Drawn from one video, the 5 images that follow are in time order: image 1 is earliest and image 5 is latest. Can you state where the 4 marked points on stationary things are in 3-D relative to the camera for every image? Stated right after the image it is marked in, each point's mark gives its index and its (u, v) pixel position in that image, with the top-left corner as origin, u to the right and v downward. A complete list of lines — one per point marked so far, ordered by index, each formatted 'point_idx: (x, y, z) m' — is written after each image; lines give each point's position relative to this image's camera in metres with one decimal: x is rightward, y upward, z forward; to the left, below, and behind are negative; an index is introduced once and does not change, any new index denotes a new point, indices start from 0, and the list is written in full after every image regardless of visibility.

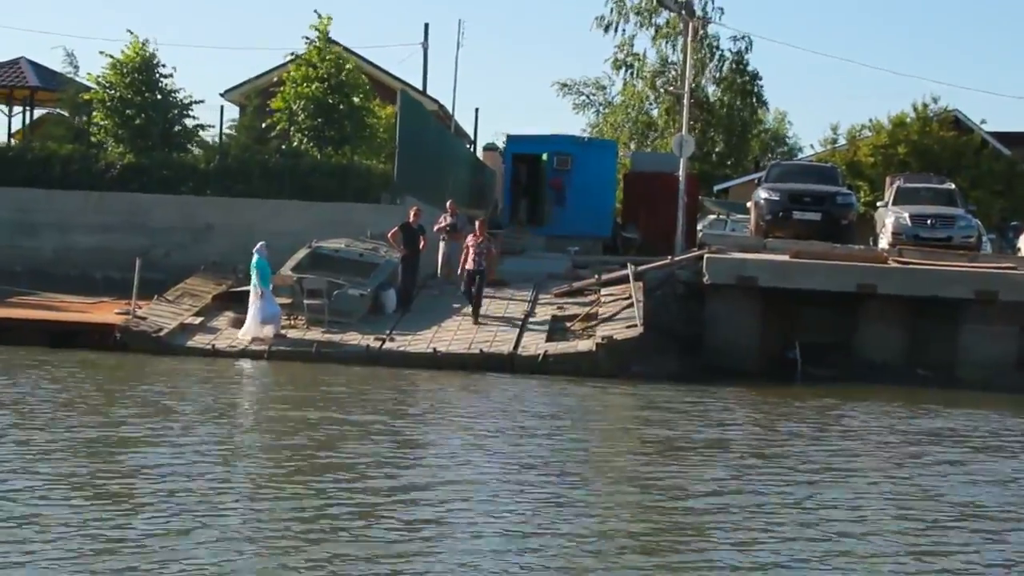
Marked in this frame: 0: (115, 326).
0: (-5.5, -0.5, +19.1) m
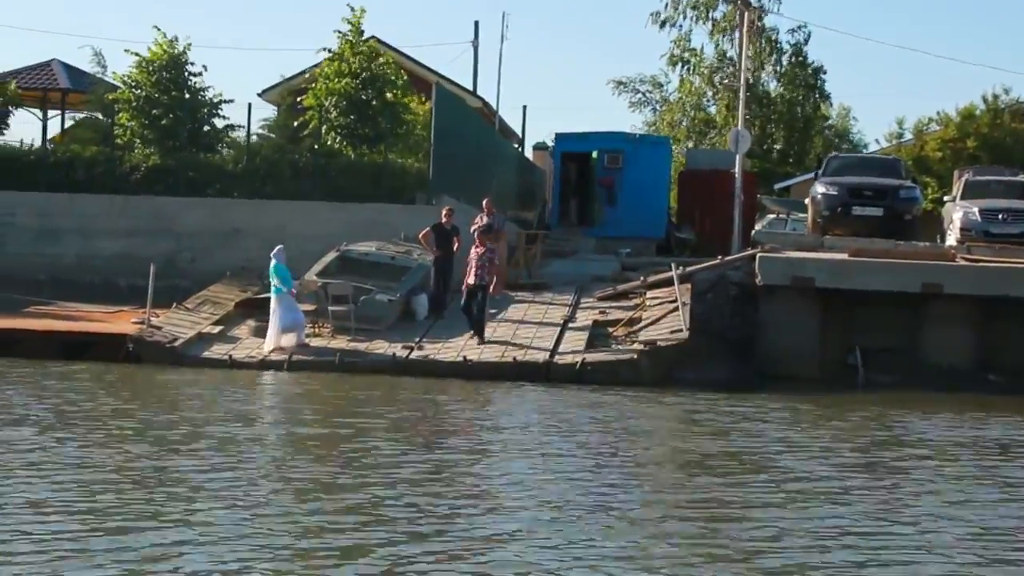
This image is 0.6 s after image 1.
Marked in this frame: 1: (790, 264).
0: (-5.0, -0.6, +18.1) m
1: (+3.9, +0.3, +19.3) m
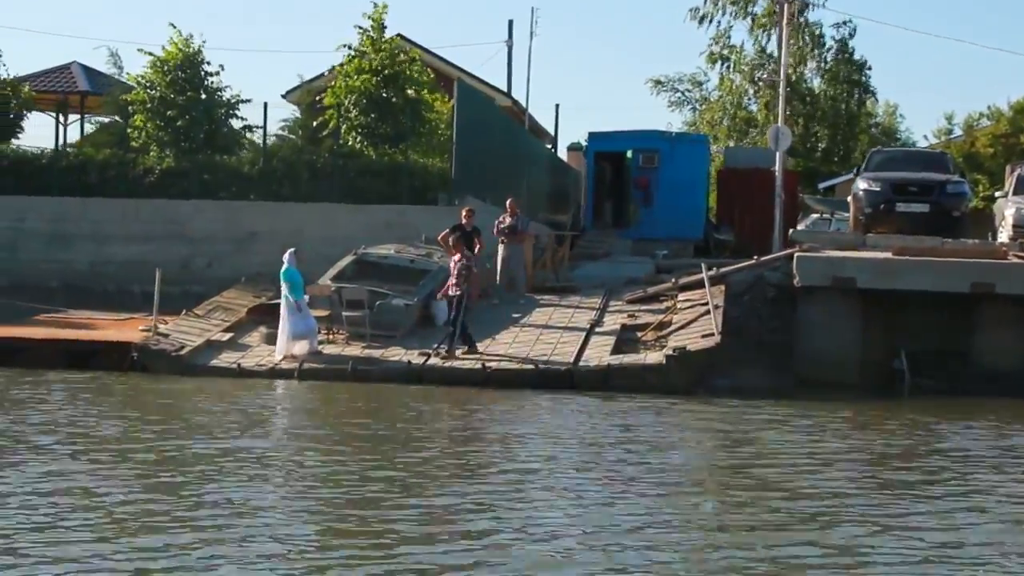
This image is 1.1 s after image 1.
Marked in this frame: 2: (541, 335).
0: (-4.7, -0.7, +17.4) m
1: (+4.2, +0.3, +18.3) m
2: (+0.4, -0.6, +18.7) m
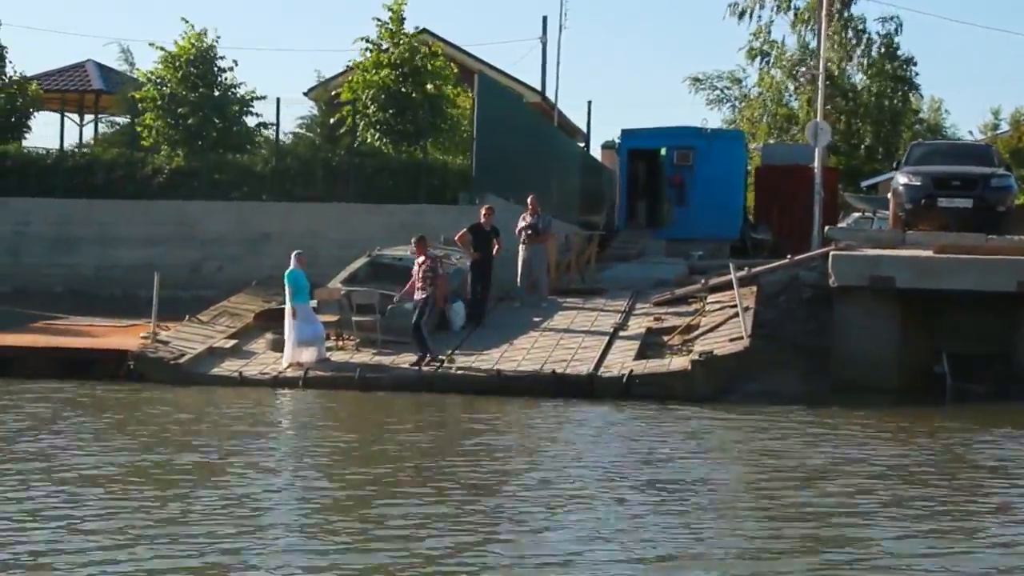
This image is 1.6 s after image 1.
0: (-4.5, -0.8, +16.6) m
1: (+4.4, +0.3, +17.2) m
2: (+0.6, -0.7, +17.7) m
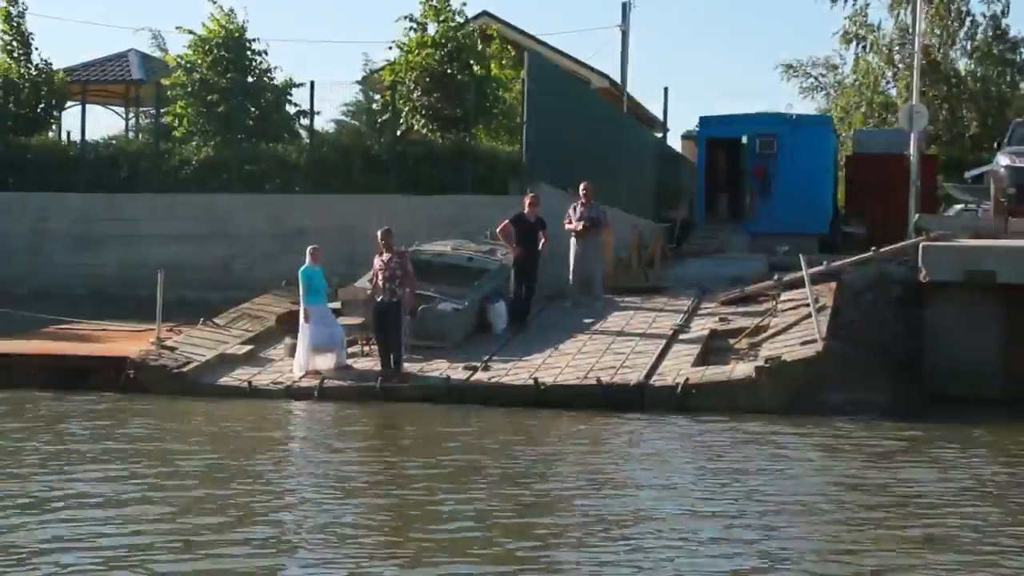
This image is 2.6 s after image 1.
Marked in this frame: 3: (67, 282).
0: (-4.1, -0.8, +15.0) m
1: (+4.9, +0.4, +15.0) m
2: (+1.2, -0.6, +15.8) m
3: (-6.2, +0.1, +19.6) m
